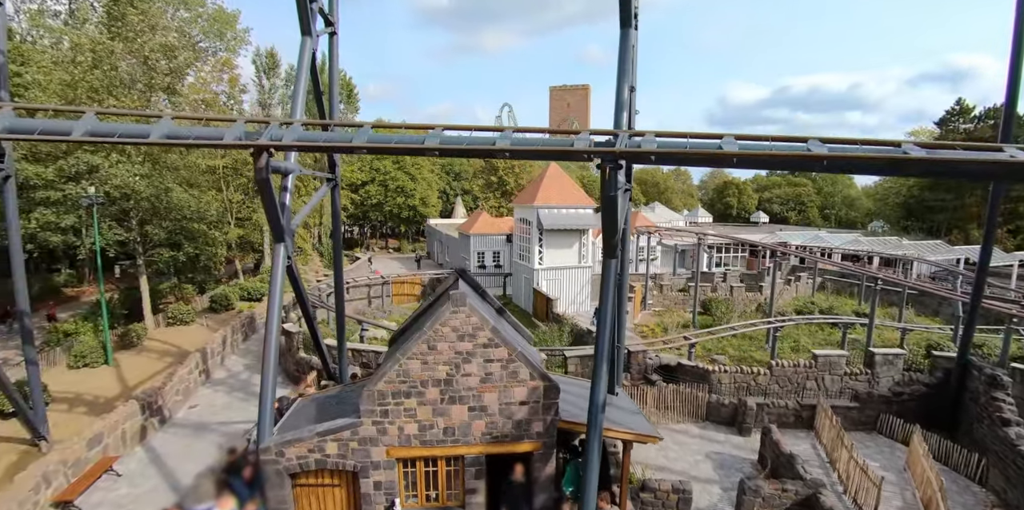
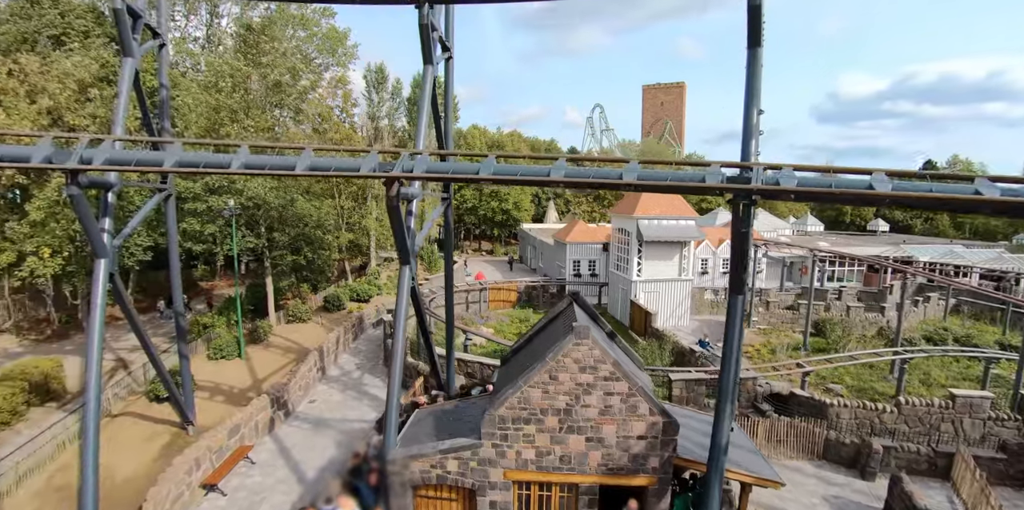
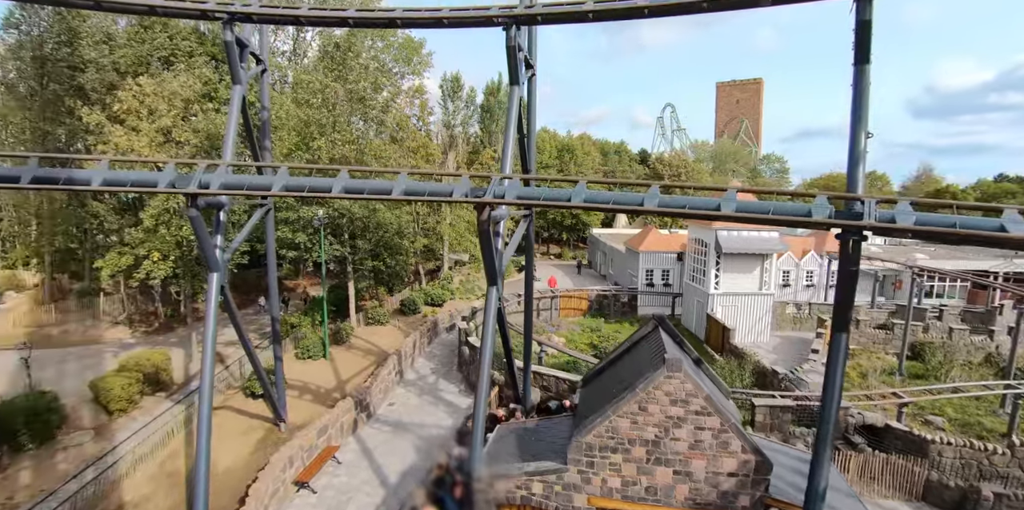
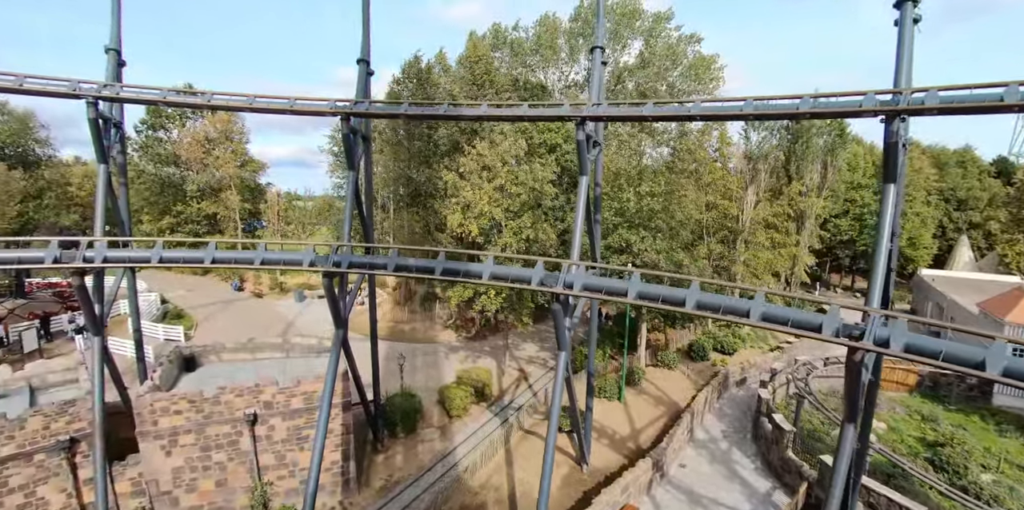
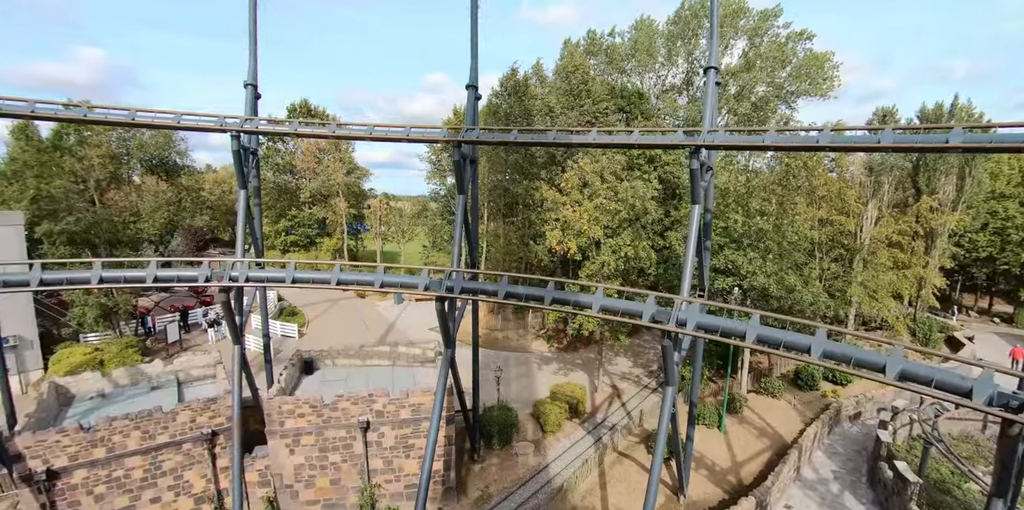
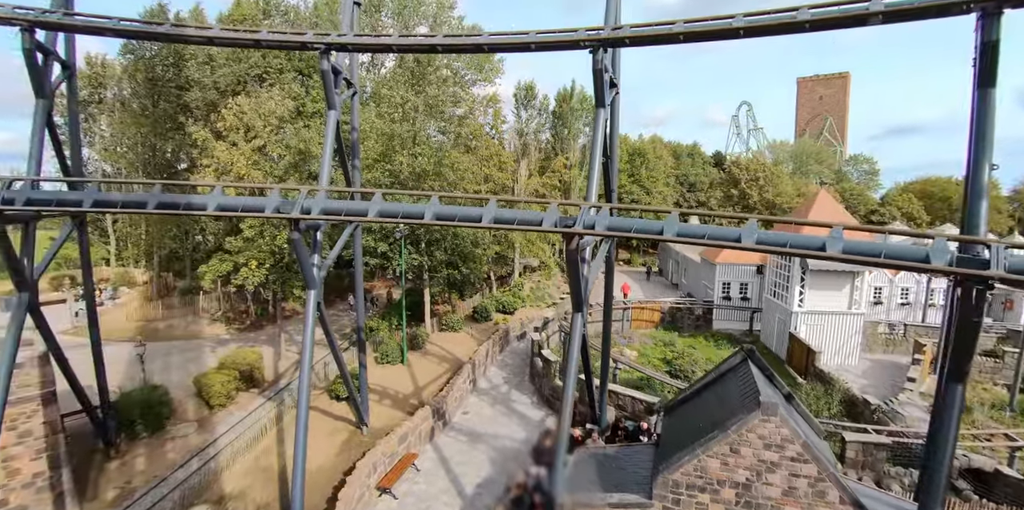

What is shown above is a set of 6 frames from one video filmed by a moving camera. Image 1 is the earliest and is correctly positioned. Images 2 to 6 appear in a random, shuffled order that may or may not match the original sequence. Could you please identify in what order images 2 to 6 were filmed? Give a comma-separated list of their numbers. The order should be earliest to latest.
2, 3, 6, 4, 5
